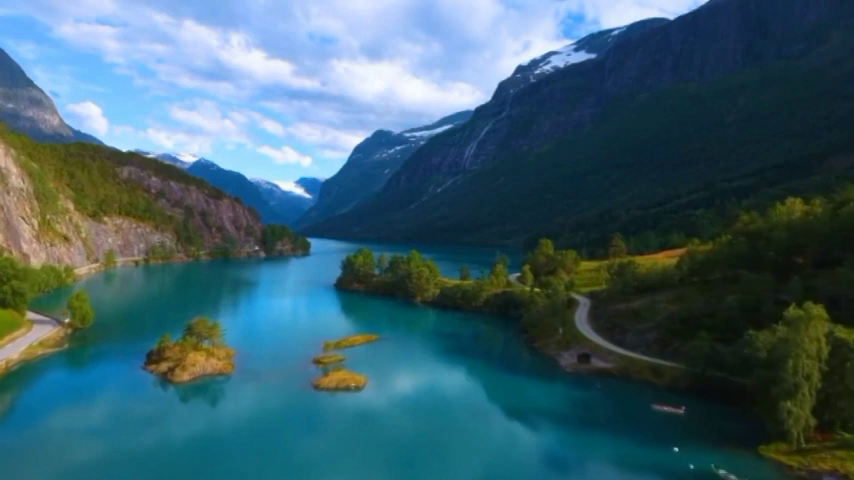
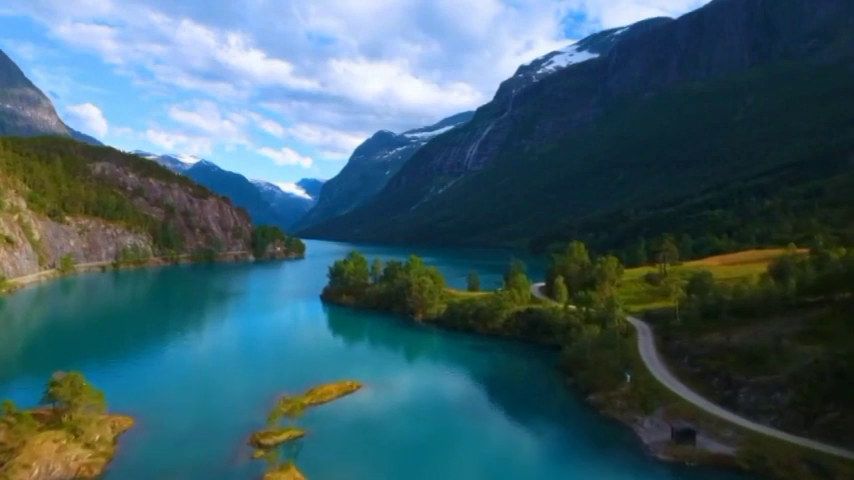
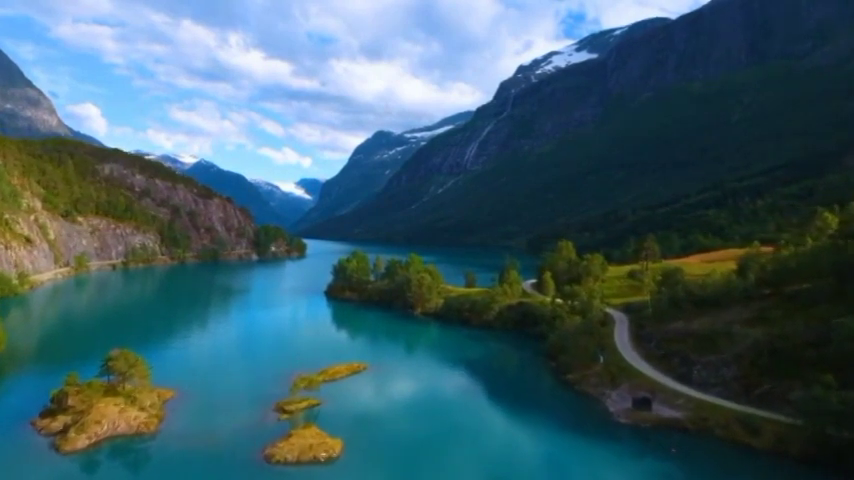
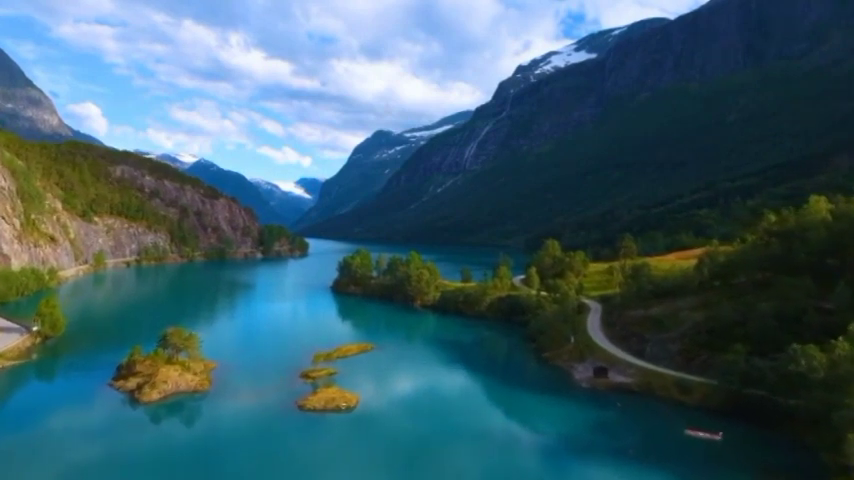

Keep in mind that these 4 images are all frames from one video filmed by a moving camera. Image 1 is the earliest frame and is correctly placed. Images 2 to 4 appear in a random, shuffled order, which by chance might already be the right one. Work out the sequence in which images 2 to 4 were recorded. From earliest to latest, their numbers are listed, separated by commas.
4, 3, 2
